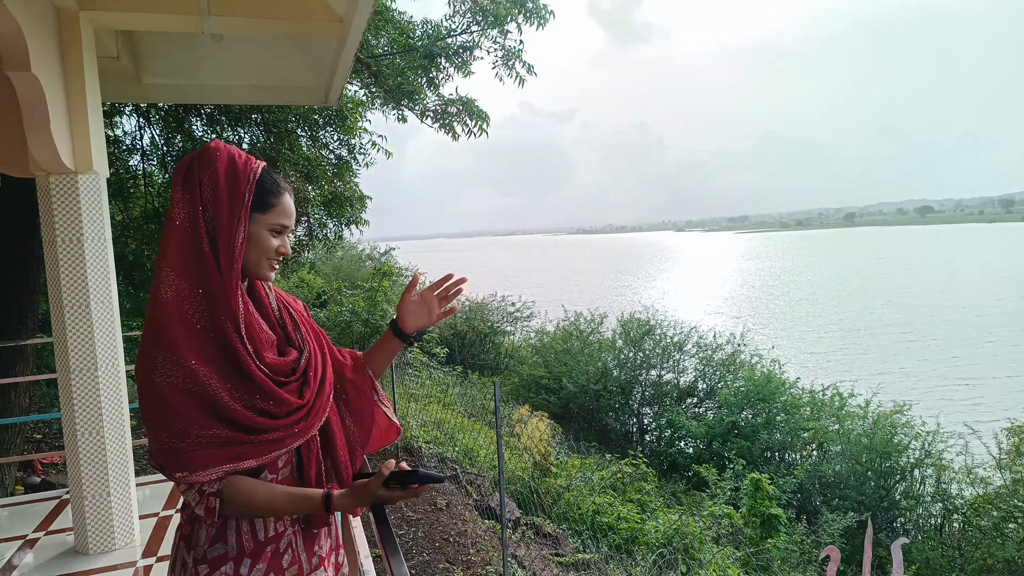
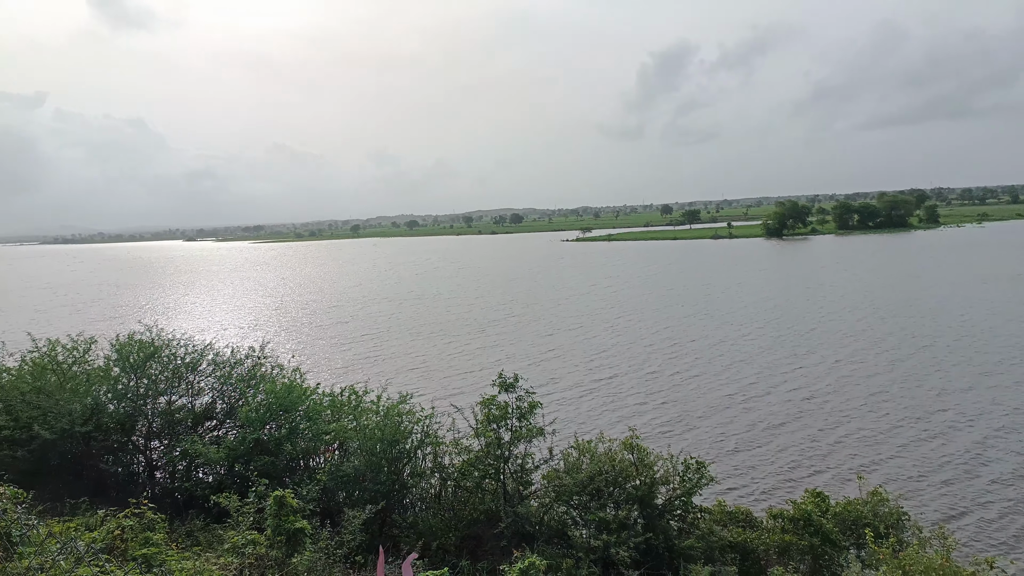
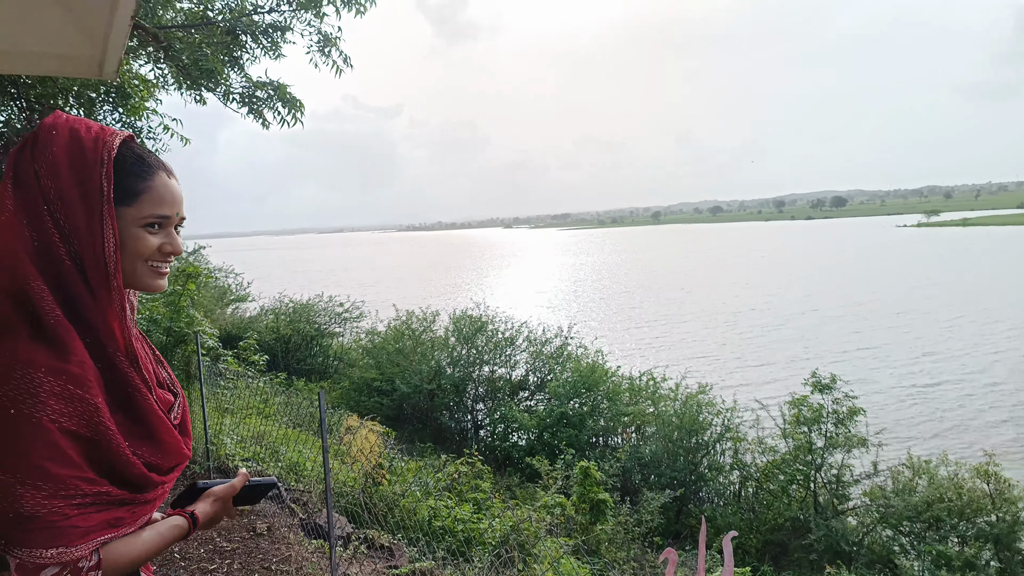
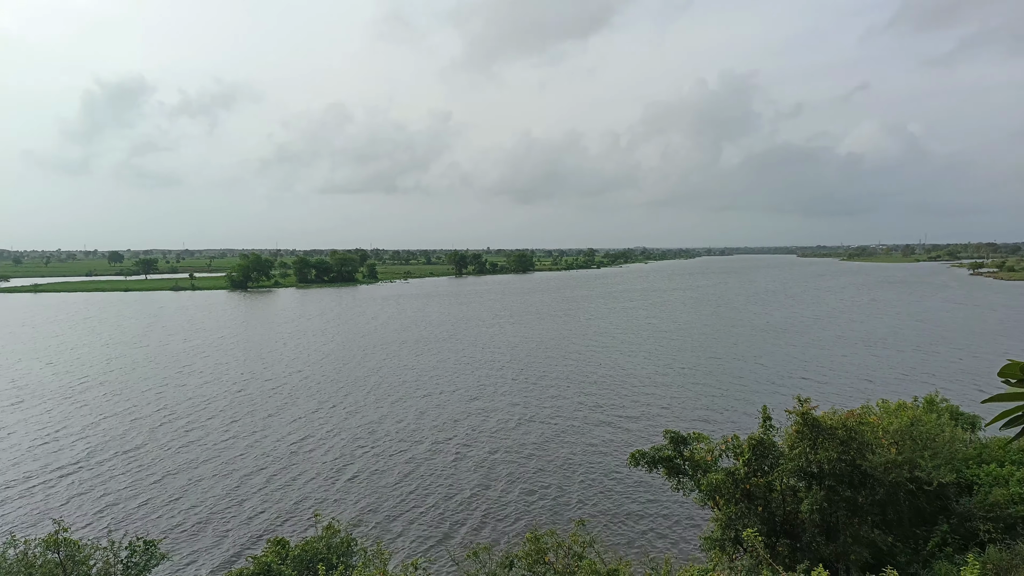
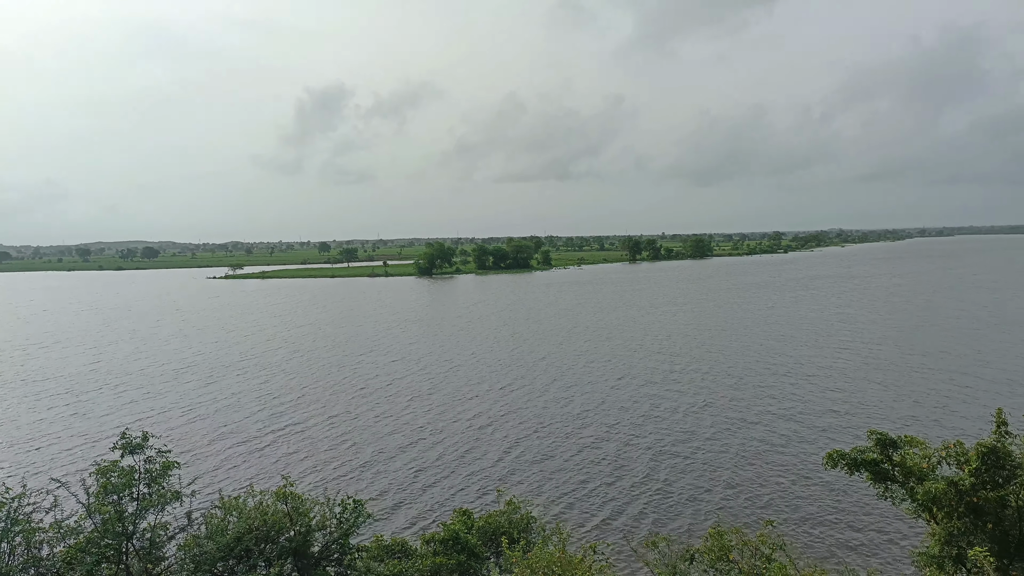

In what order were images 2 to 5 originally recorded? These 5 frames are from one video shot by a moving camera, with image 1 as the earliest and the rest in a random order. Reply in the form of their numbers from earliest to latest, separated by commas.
3, 2, 5, 4
